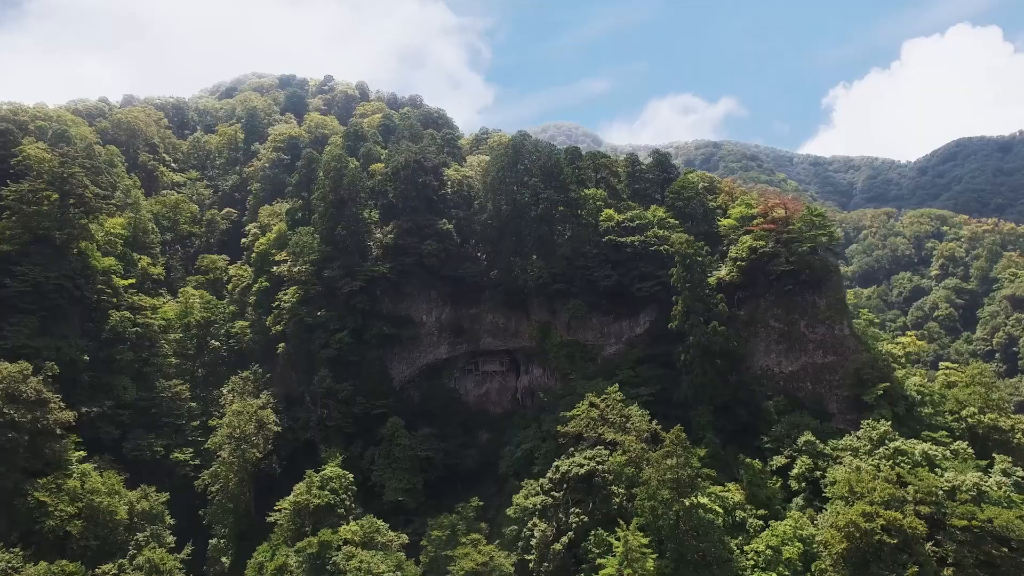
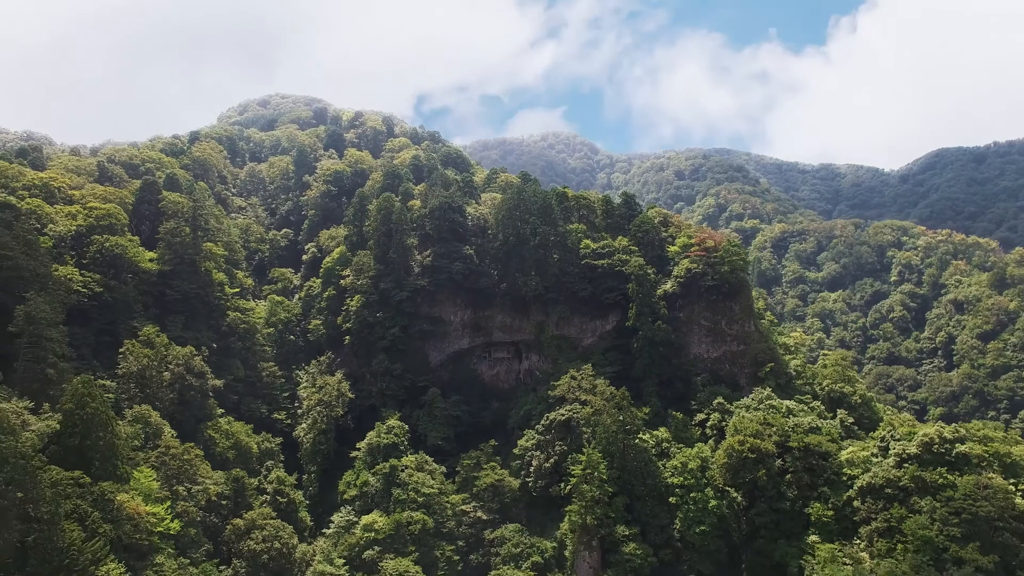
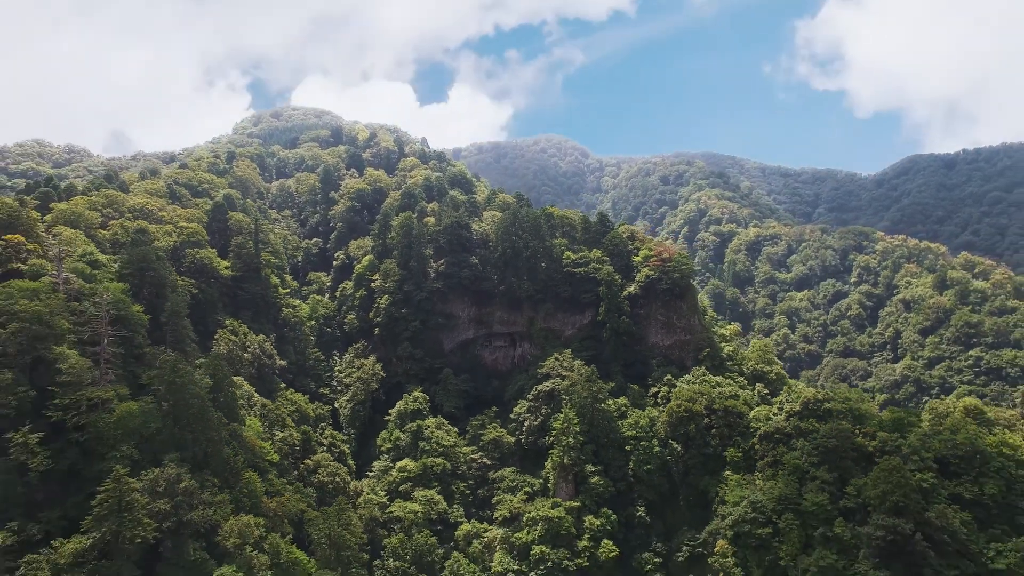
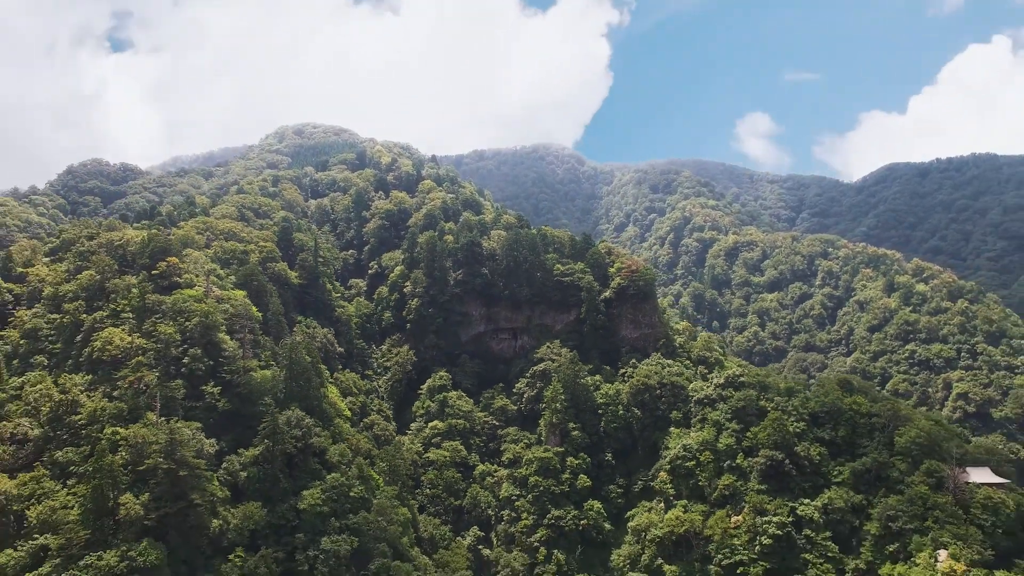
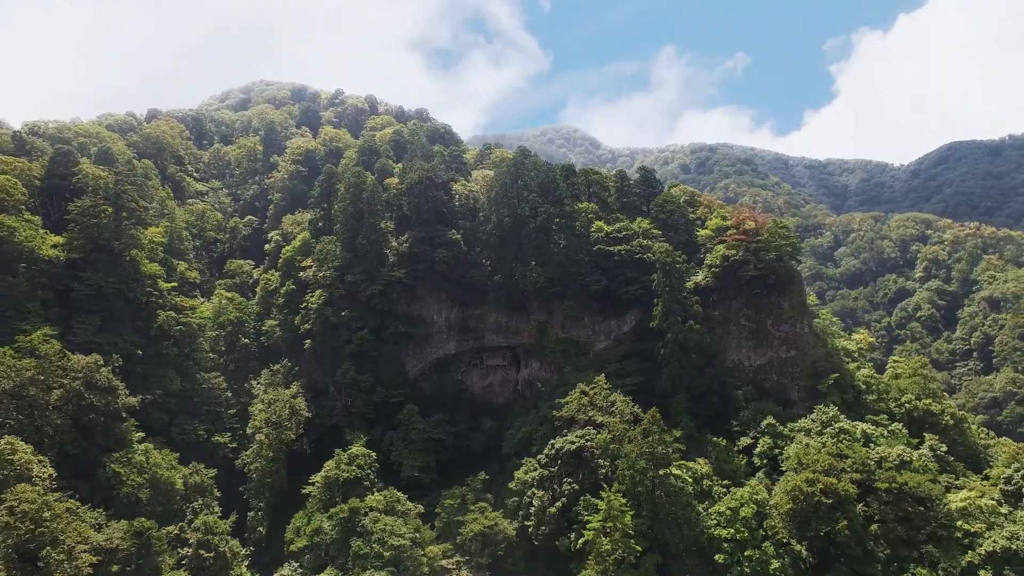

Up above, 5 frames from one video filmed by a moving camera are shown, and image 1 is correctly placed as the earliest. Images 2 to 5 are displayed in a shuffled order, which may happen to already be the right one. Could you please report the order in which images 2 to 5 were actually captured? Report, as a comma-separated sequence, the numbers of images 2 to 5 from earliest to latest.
5, 2, 3, 4
